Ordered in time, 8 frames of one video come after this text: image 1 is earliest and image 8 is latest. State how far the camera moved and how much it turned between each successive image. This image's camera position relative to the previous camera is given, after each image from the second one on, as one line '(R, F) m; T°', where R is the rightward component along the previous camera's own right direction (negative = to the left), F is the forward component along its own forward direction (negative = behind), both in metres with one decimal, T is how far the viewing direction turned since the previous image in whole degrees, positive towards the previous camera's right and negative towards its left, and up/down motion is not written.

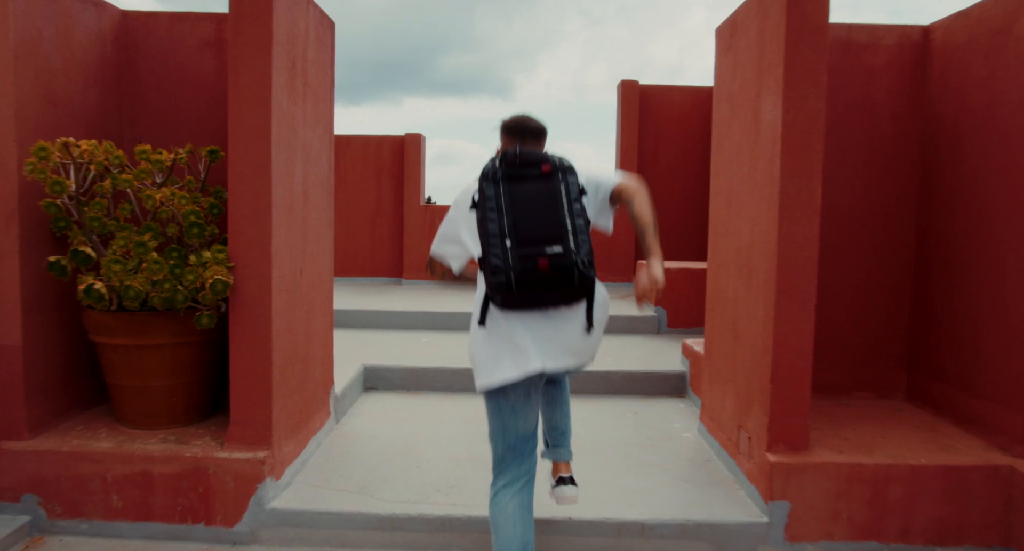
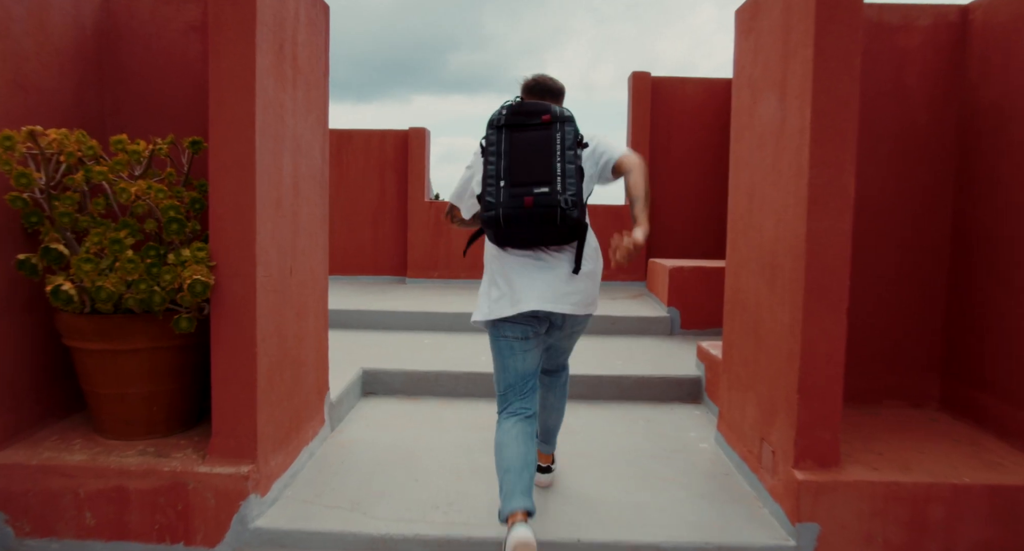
(0.0, +0.2) m; -1°
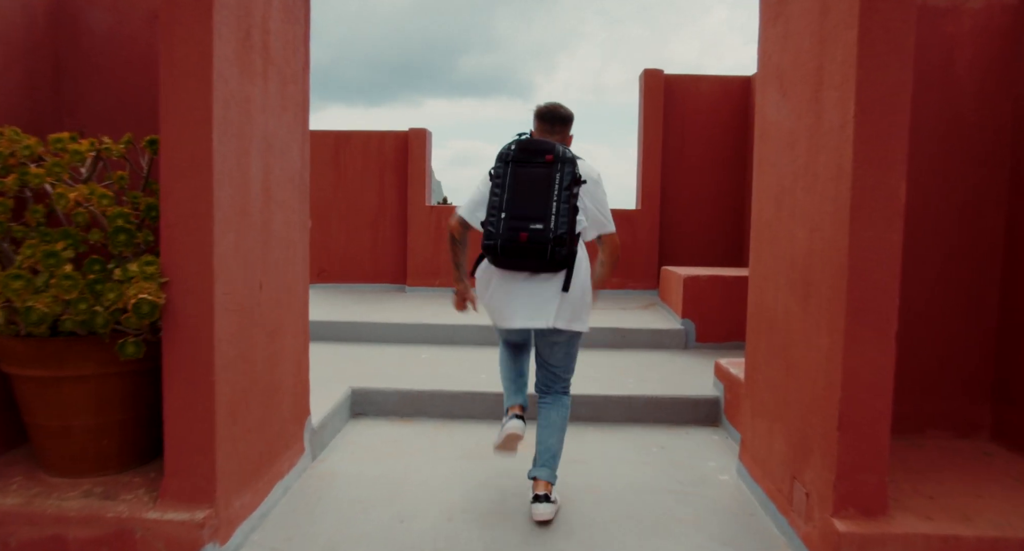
(0.0, +0.3) m; -1°
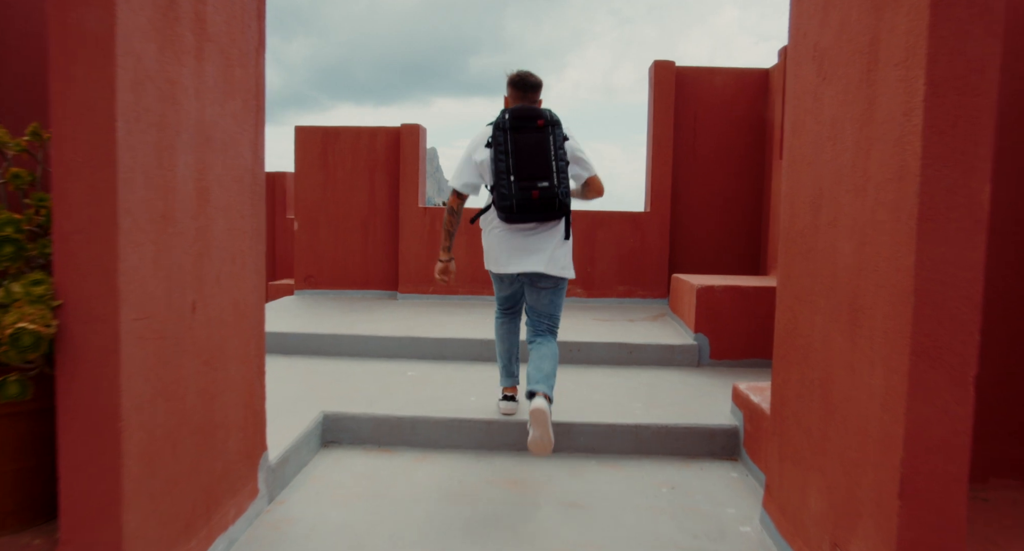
(+0.1, +0.3) m; -1°
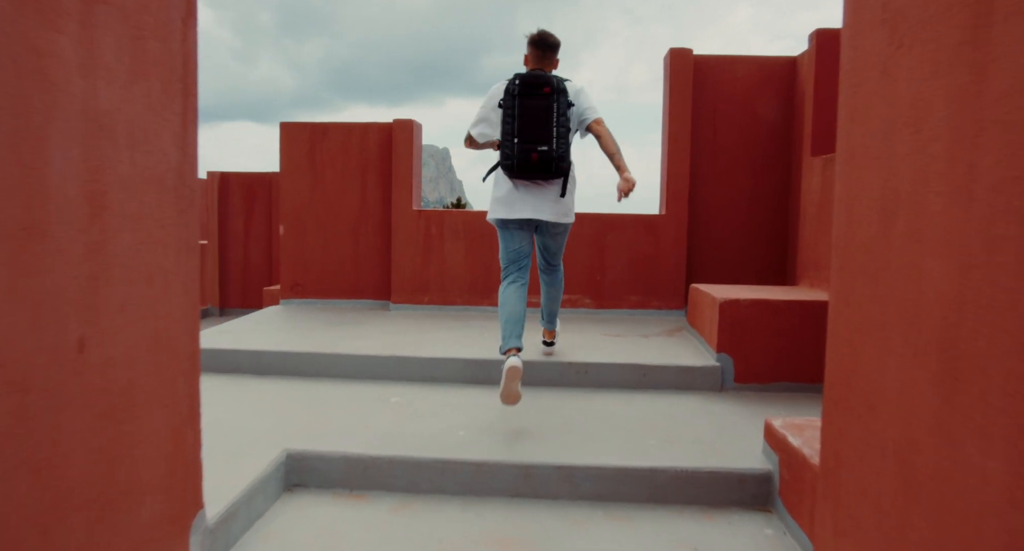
(+0.1, +0.4) m; -1°
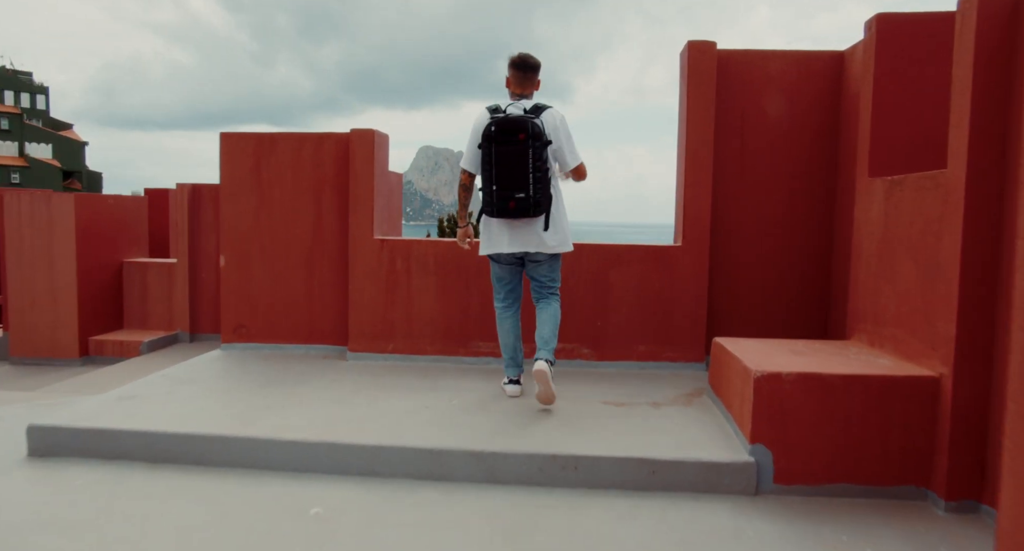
(+0.2, +0.8) m; -1°
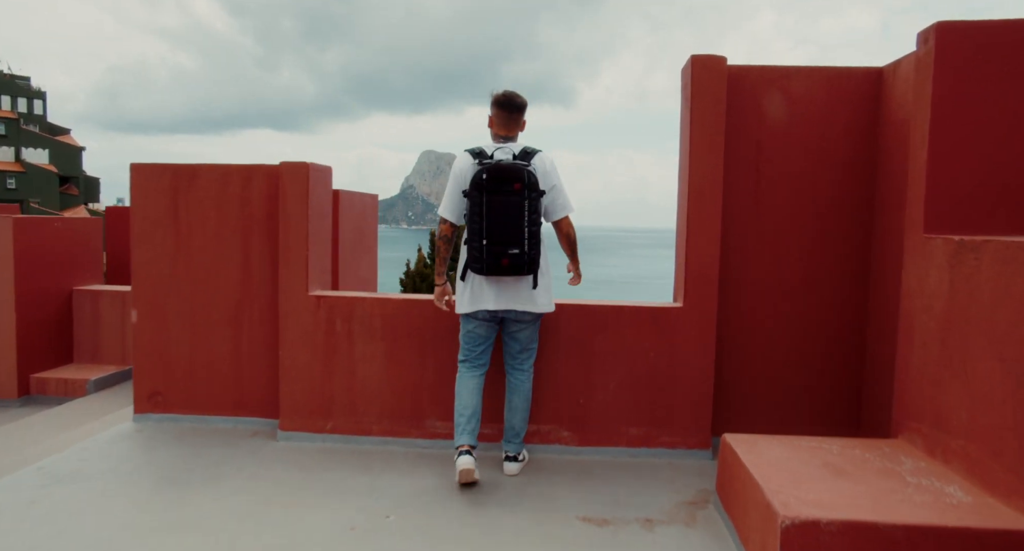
(+0.2, +0.6) m; 0°
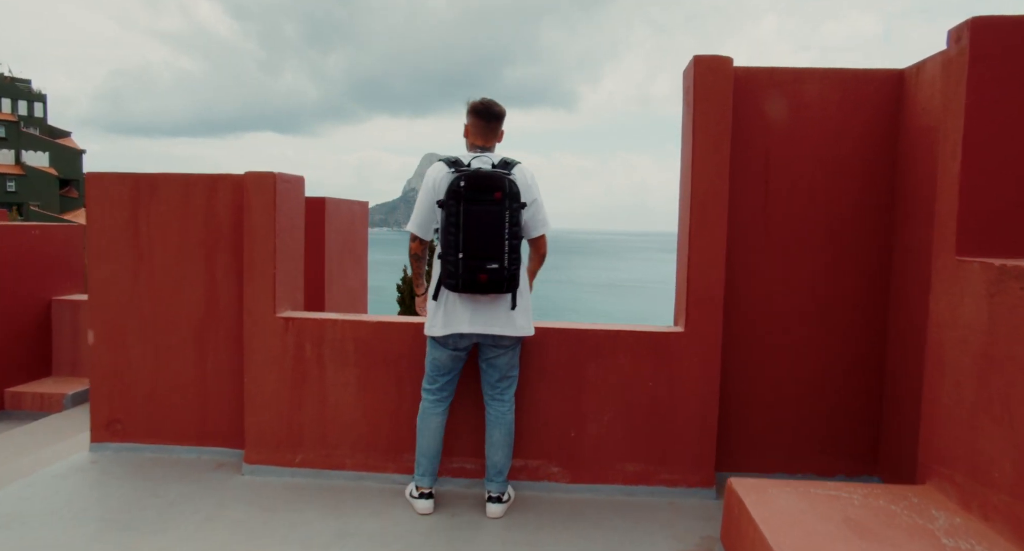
(+0.1, +0.2) m; 0°
